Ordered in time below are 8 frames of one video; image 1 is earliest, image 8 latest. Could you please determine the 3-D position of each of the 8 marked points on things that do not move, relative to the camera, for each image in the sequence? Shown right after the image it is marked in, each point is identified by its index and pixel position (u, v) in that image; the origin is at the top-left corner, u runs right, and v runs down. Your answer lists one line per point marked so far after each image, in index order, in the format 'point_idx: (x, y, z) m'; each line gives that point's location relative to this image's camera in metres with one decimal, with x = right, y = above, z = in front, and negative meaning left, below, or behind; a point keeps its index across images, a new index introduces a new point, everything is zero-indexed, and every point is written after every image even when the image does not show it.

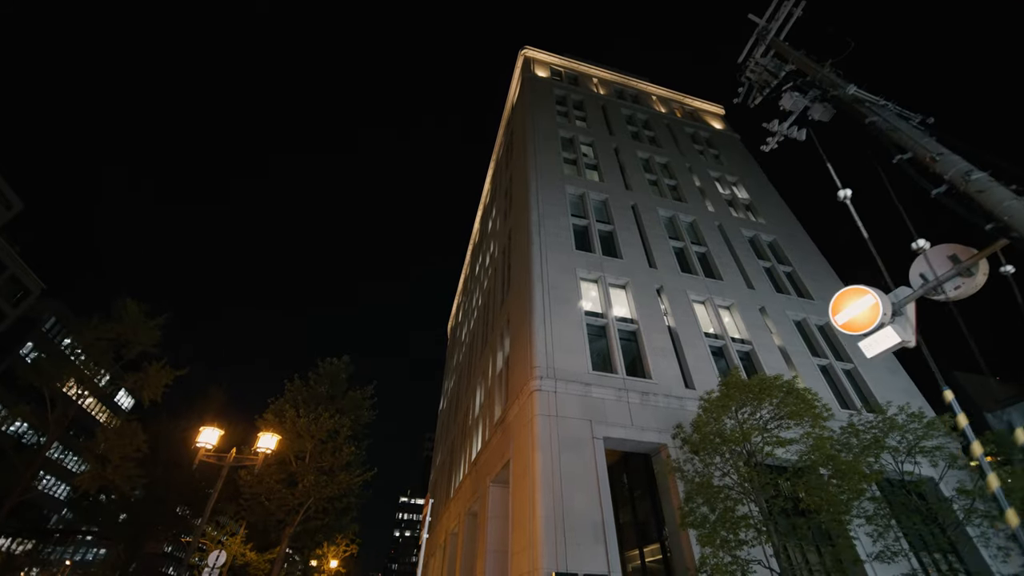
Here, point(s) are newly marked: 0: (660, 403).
0: (+5.8, -4.5, +17.6) m
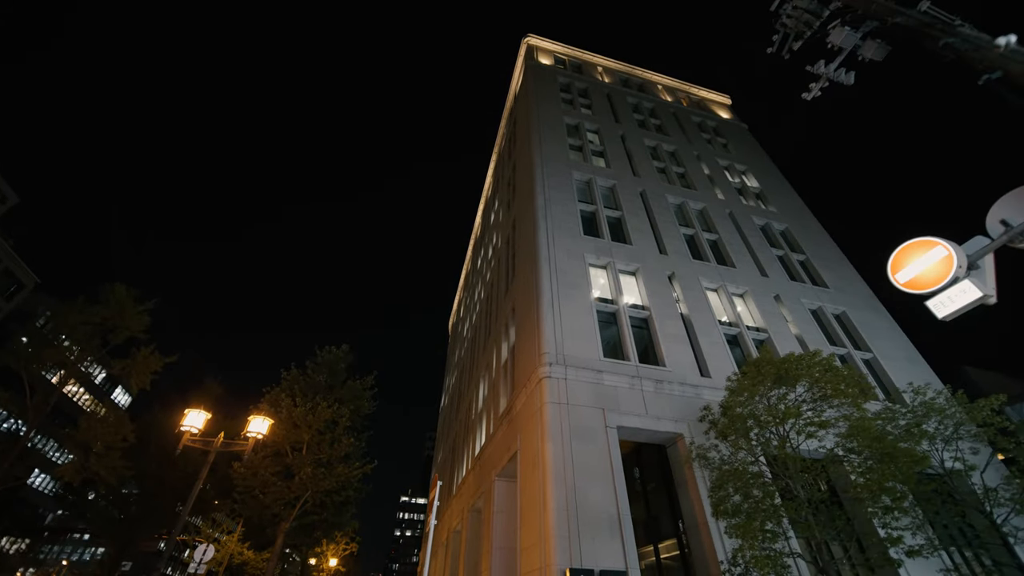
0: (+6.1, -3.9, +16.7) m
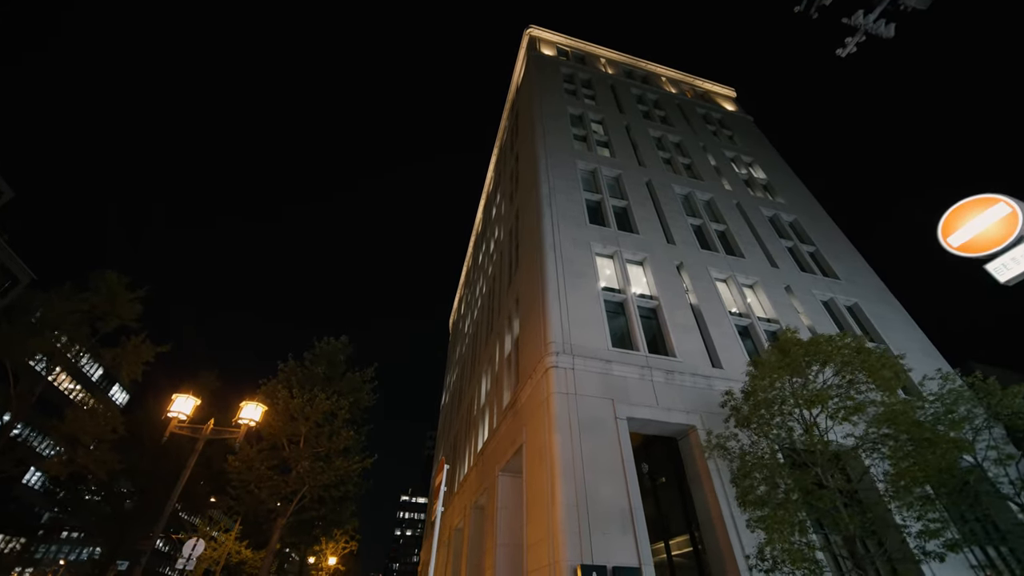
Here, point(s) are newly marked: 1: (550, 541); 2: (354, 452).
0: (+6.3, -3.4, +16.1) m
1: (+1.0, -6.8, +12.0) m
2: (-6.7, -6.8, +18.9) m
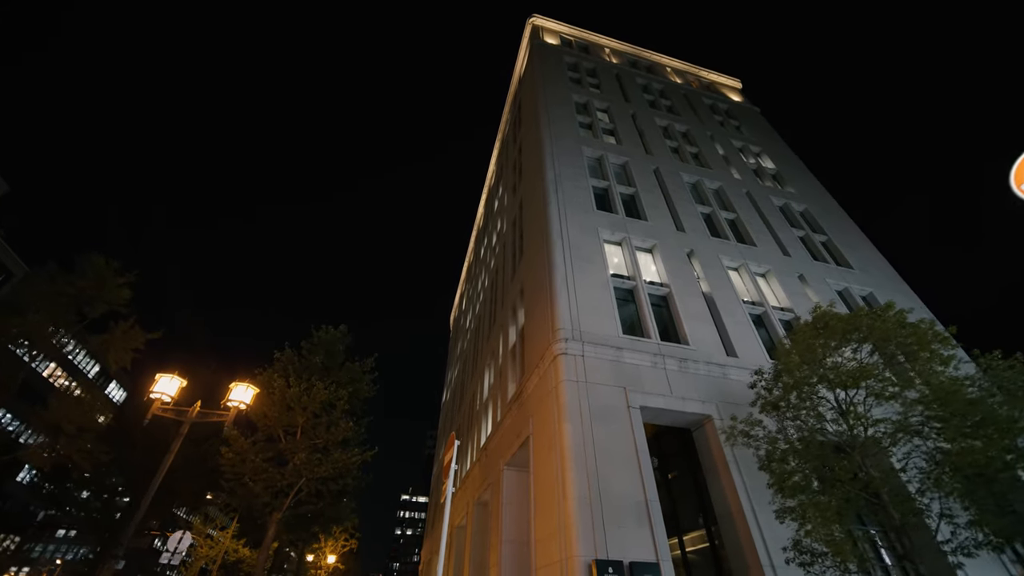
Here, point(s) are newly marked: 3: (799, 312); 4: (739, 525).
0: (+6.5, -2.9, +15.4) m
1: (+1.3, -6.3, +11.3) m
2: (-6.5, -6.3, +18.2) m
3: (+12.6, -1.1, +19.7) m
4: (+6.3, -6.6, +12.4) m
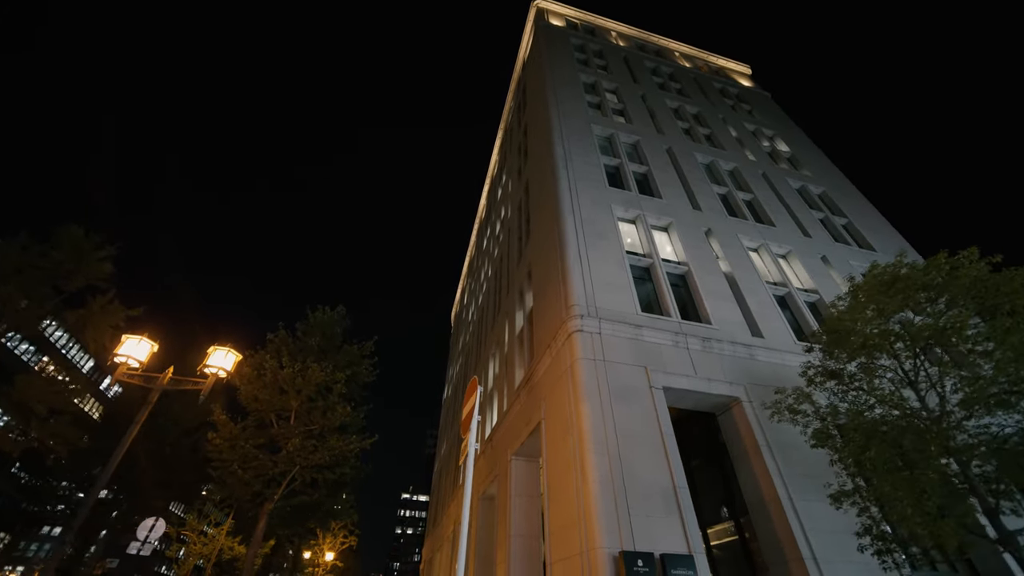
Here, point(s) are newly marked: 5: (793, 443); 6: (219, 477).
0: (+6.8, -2.0, +14.3) m
1: (+1.6, -5.4, +10.2) m
2: (-6.1, -5.5, +17.1) m
3: (+13.0, -0.3, +18.5) m
4: (+6.6, -5.7, +11.3) m
5: (+7.9, -4.3, +12.5) m
6: (-9.8, -6.4, +15.1) m
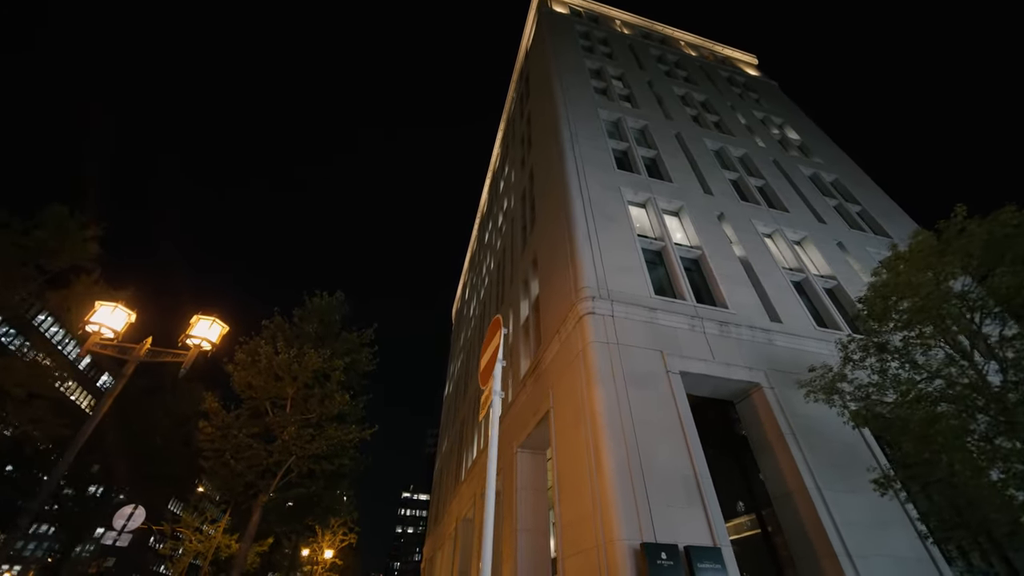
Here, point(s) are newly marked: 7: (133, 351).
0: (+7.0, -1.4, +13.6) m
1: (+1.8, -4.9, +9.5) m
2: (-5.9, -4.9, +16.4) m
3: (+13.2, +0.3, +17.8) m
4: (+6.9, -5.2, +10.6) m
5: (+8.1, -3.8, +11.8) m
6: (-9.6, -5.8, +14.4) m
7: (-5.5, -0.9, +6.5) m
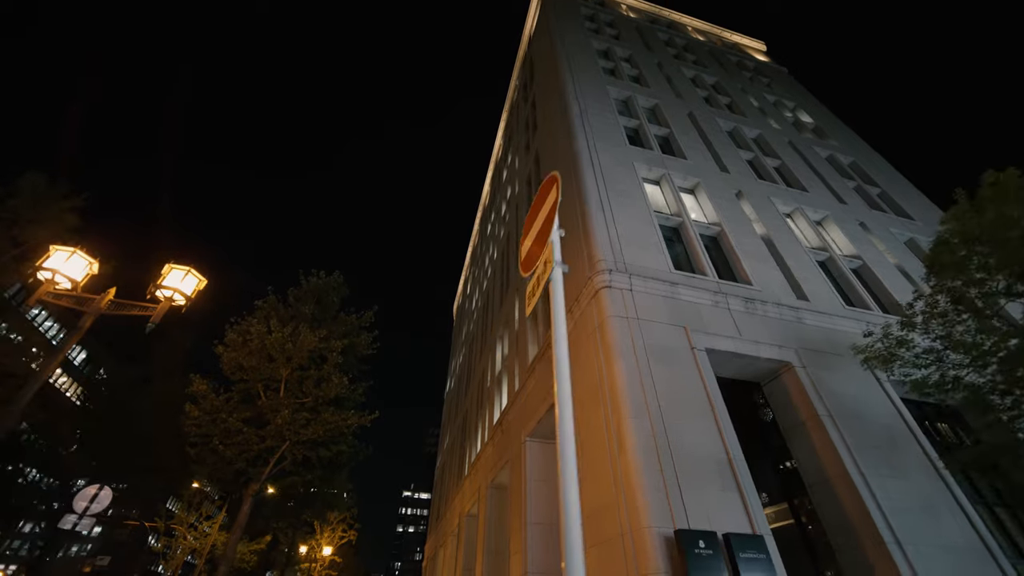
0: (+7.3, -0.7, +12.7) m
1: (+2.1, -4.1, +8.6) m
2: (-5.6, -4.2, +15.4) m
3: (+13.5, +1.1, +16.9) m
4: (+7.1, -4.4, +9.7) m
5: (+8.4, -3.0, +10.9) m
6: (-9.3, -5.1, +13.5) m
7: (-5.2, -0.2, +5.6) m
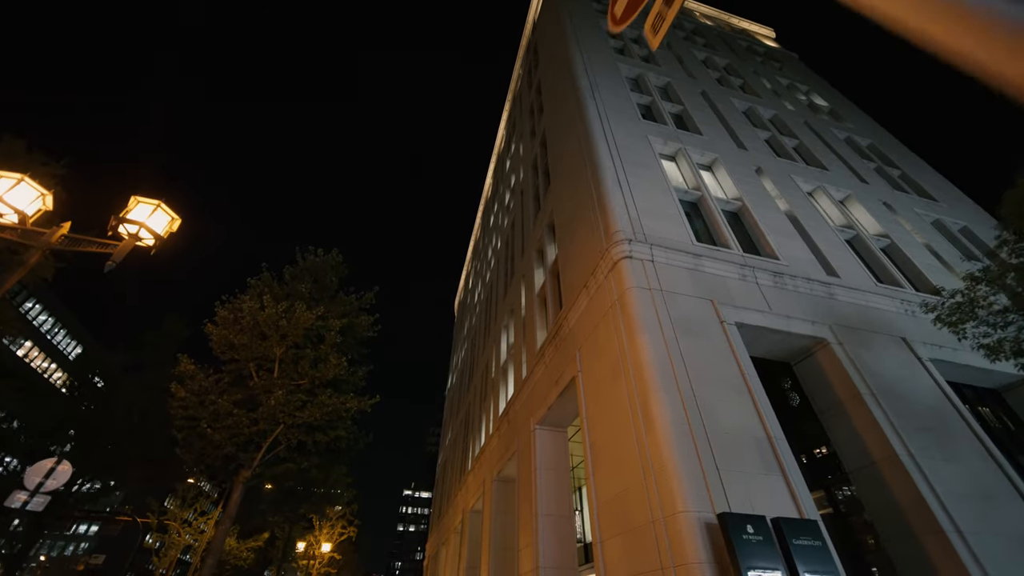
0: (+7.6, 0.0, +11.8) m
1: (+2.4, -3.4, +7.7) m
2: (-5.3, -3.5, +14.6) m
3: (+13.8, +1.8, +16.0) m
4: (+7.4, -3.7, +8.8) m
5: (+8.7, -2.3, +10.0) m
6: (-9.0, -4.4, +12.6) m
7: (-5.0, +0.5, +4.7) m
